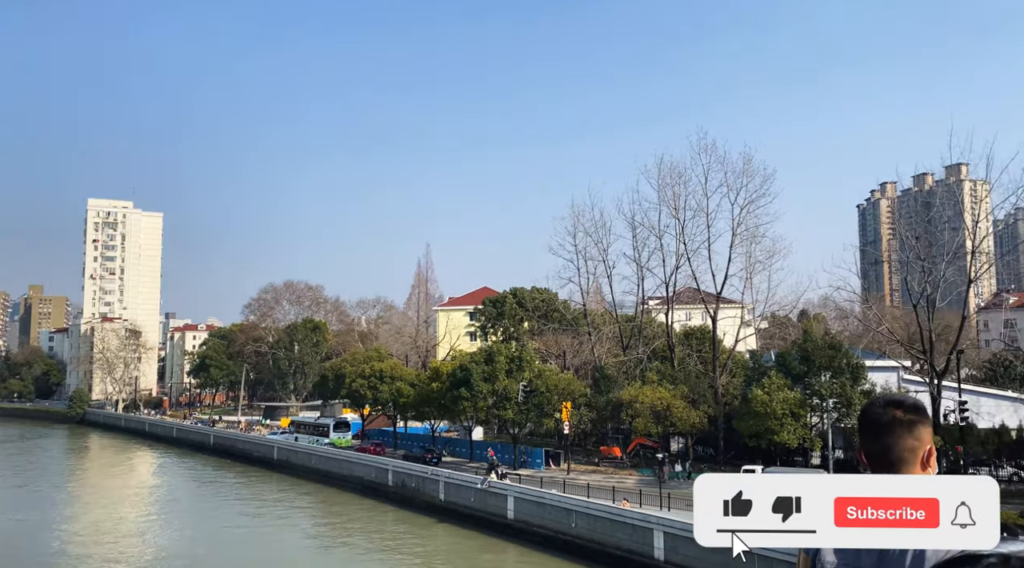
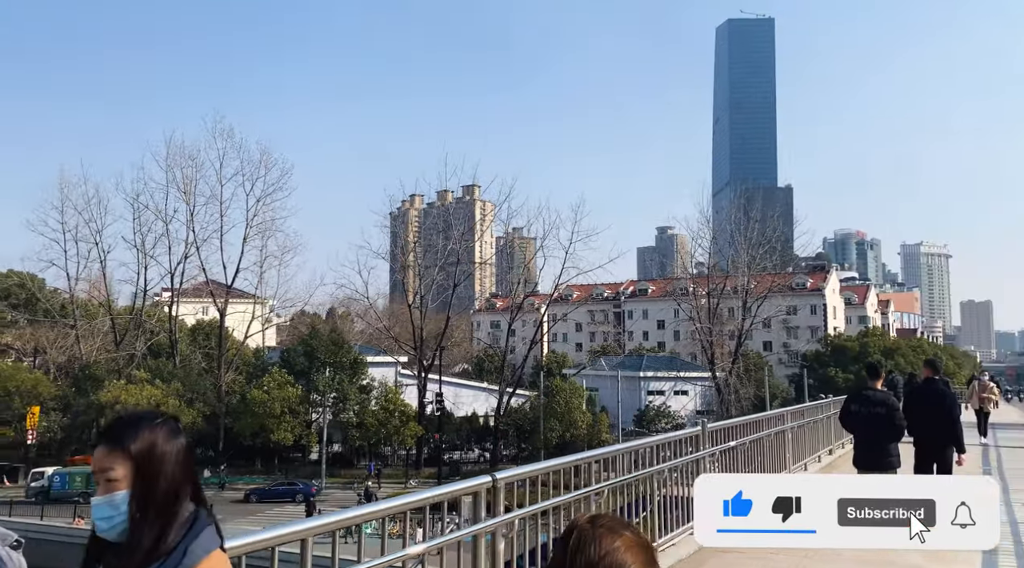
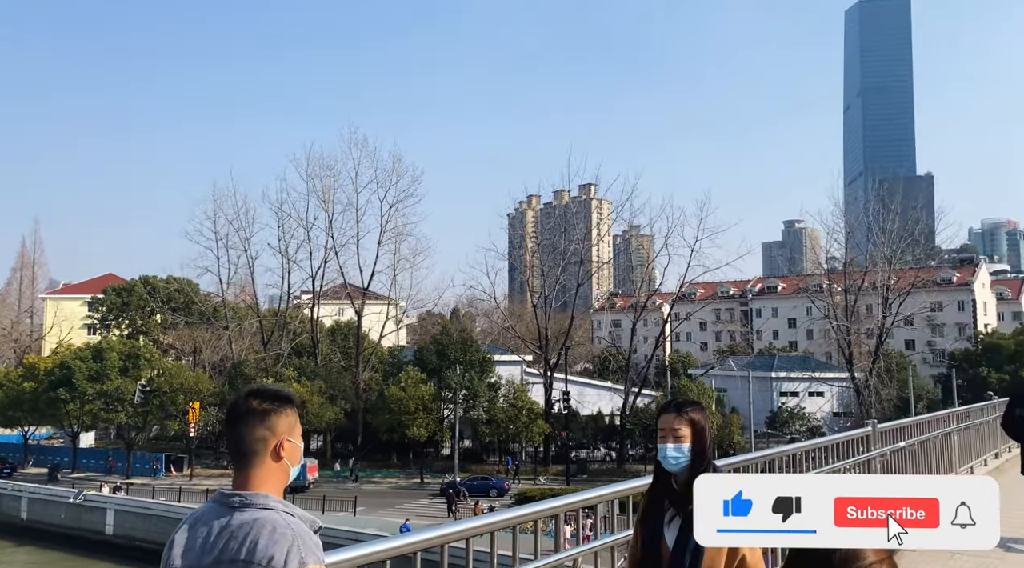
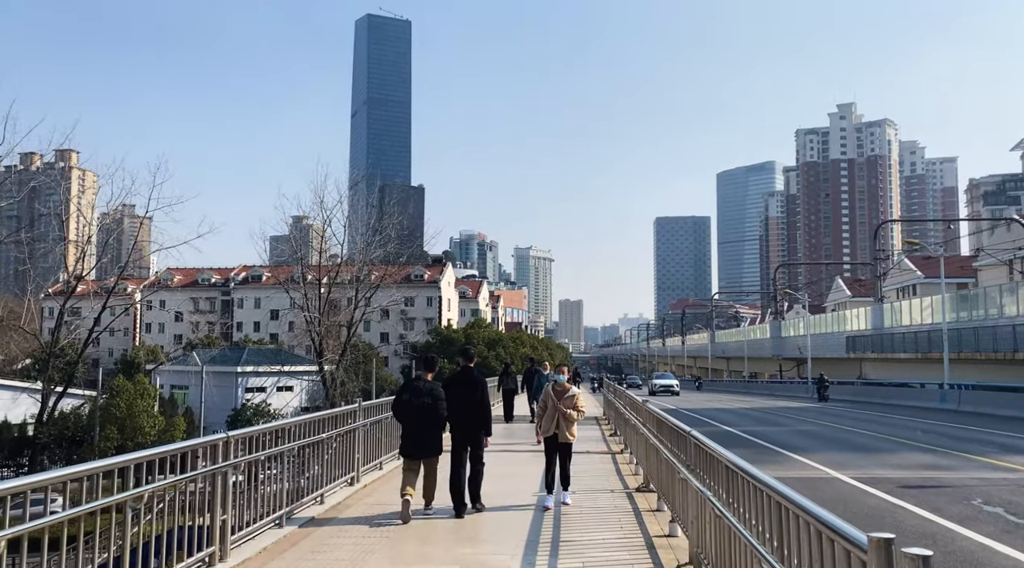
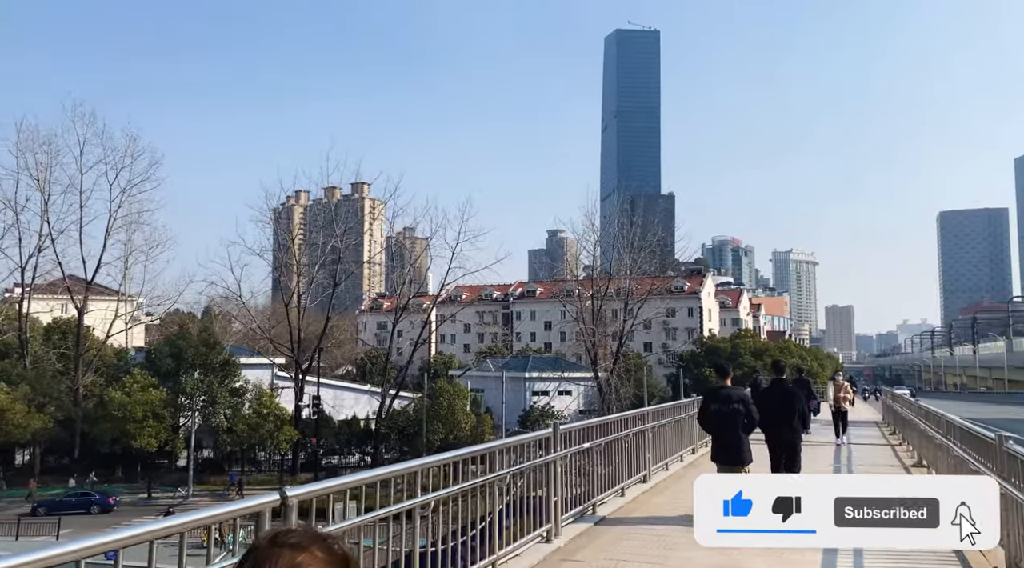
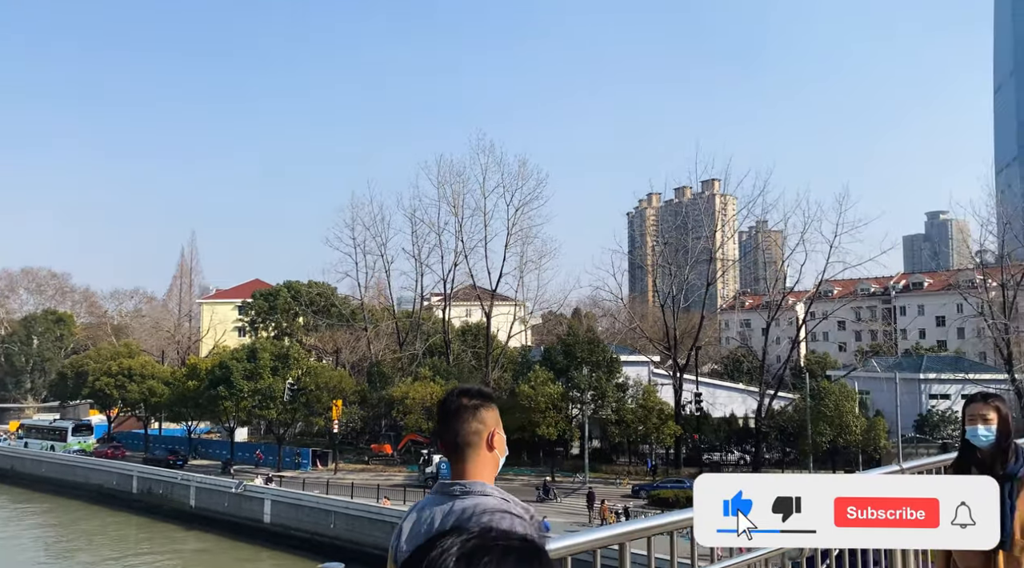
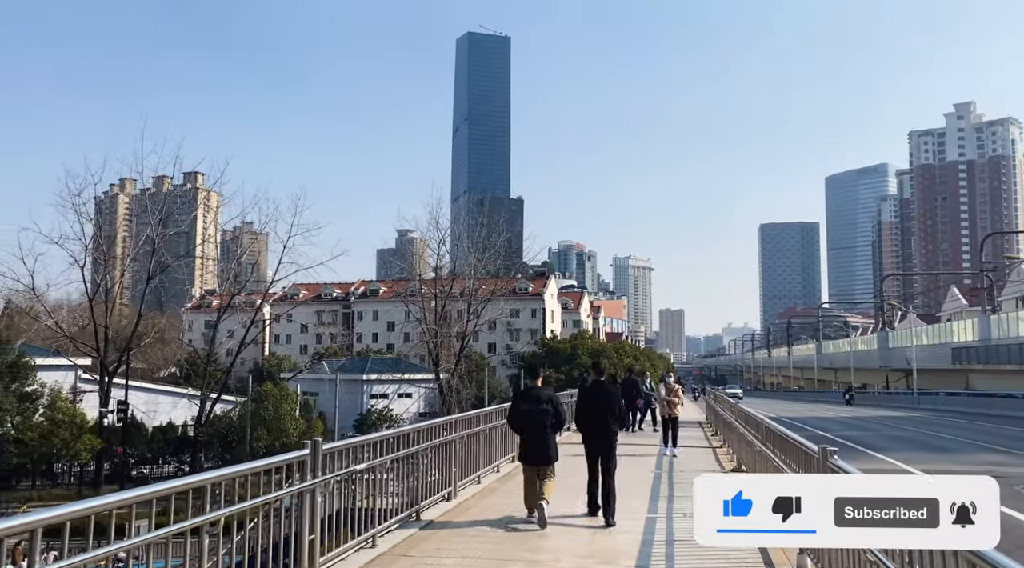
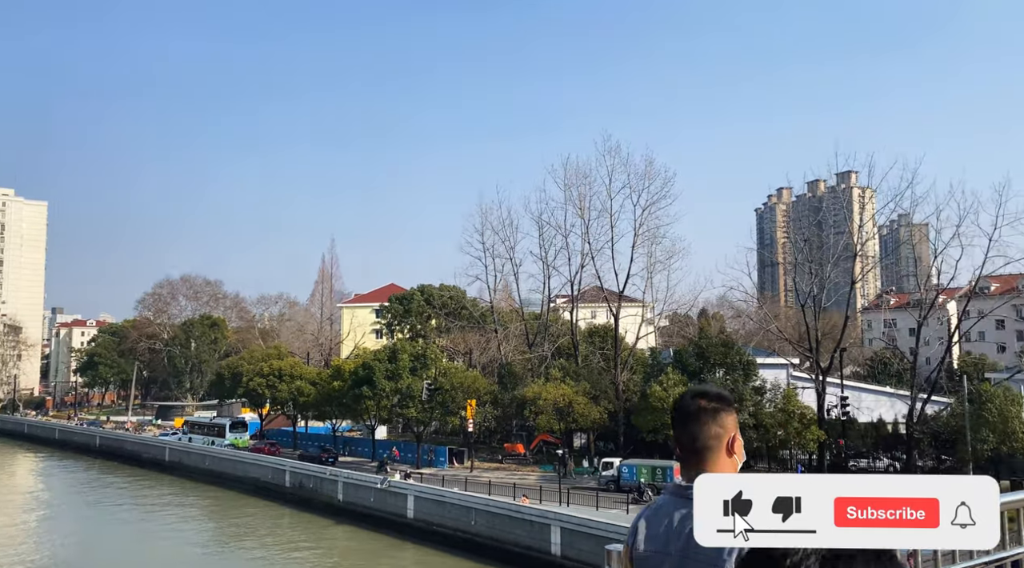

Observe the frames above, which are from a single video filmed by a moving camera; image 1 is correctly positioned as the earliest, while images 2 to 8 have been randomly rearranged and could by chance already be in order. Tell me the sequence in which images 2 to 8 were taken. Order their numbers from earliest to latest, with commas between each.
8, 6, 3, 2, 5, 7, 4
